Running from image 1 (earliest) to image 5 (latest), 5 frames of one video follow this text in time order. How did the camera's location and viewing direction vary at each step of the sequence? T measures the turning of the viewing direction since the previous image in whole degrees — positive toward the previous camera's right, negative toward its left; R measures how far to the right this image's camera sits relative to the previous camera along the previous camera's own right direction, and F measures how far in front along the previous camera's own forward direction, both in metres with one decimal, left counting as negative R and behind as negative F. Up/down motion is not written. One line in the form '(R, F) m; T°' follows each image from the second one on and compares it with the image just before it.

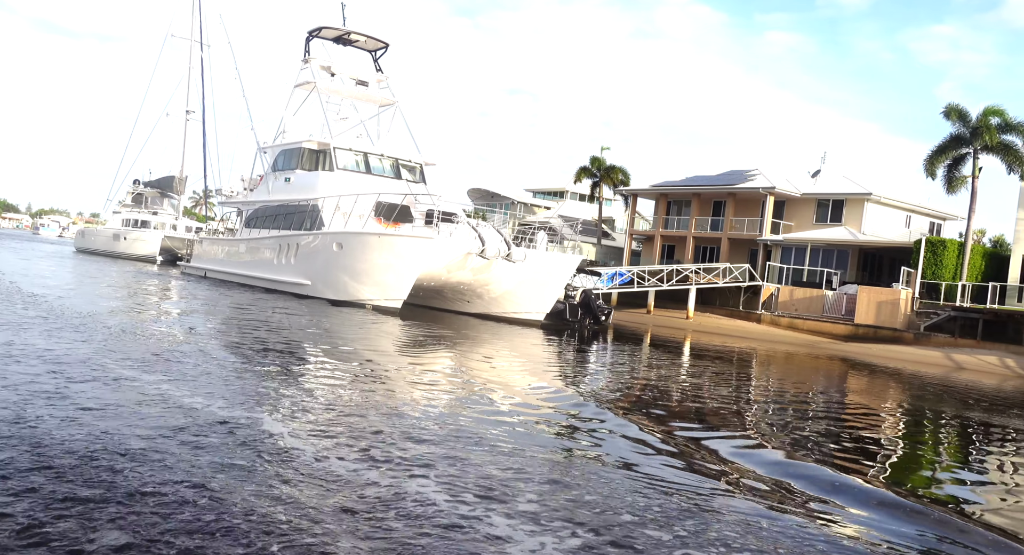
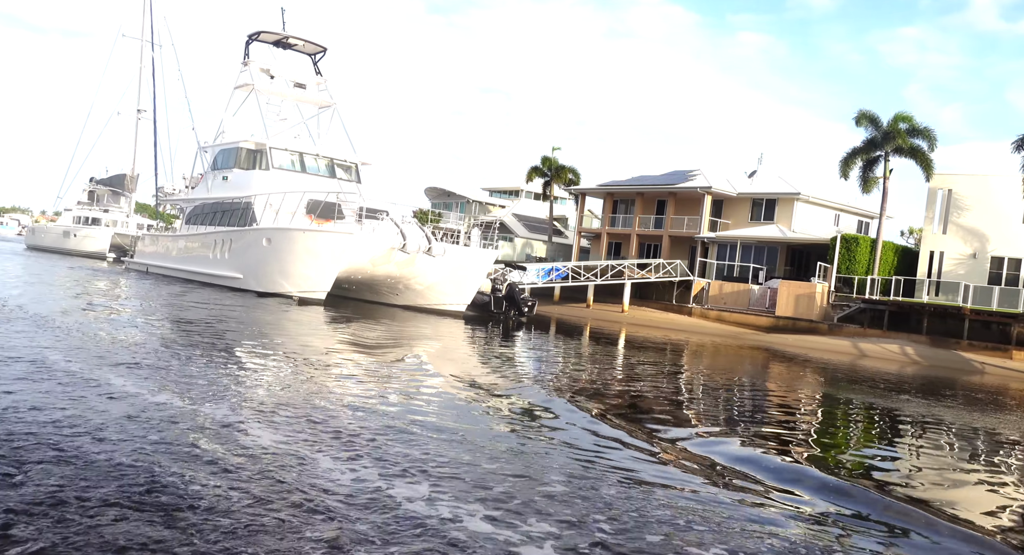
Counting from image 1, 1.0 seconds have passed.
(+0.9, -1.0) m; +2°
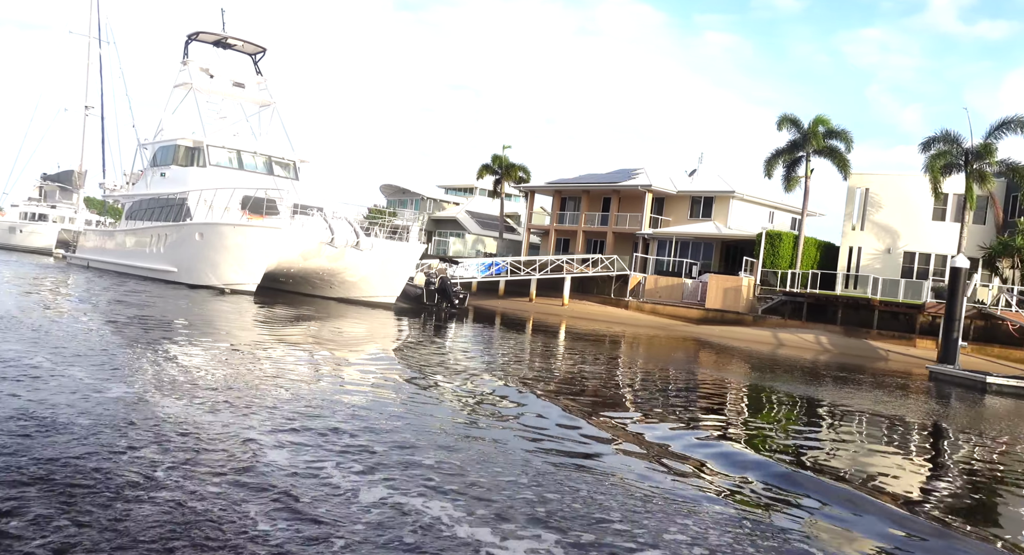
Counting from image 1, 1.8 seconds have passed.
(+0.8, -0.8) m; +2°
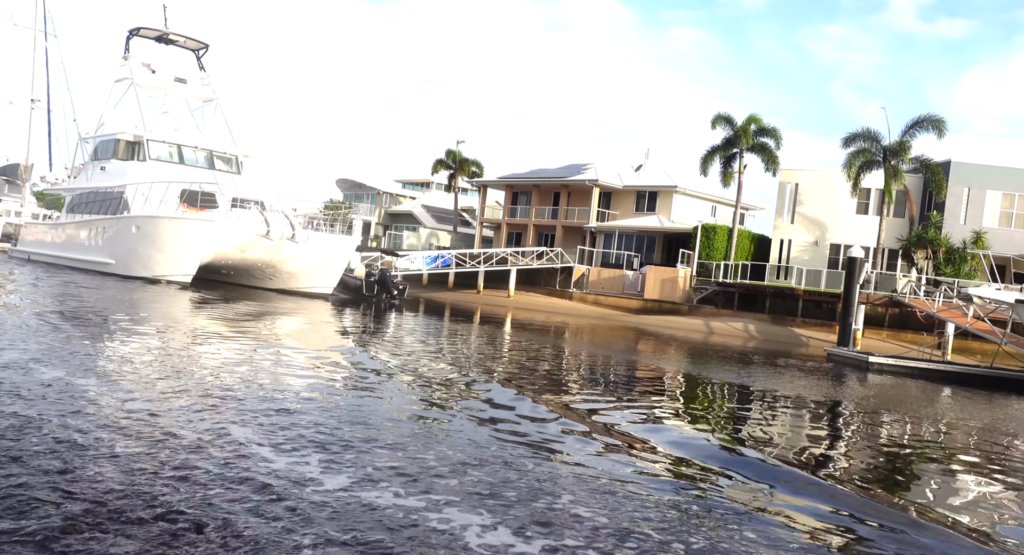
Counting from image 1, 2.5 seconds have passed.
(+0.7, -0.6) m; +2°
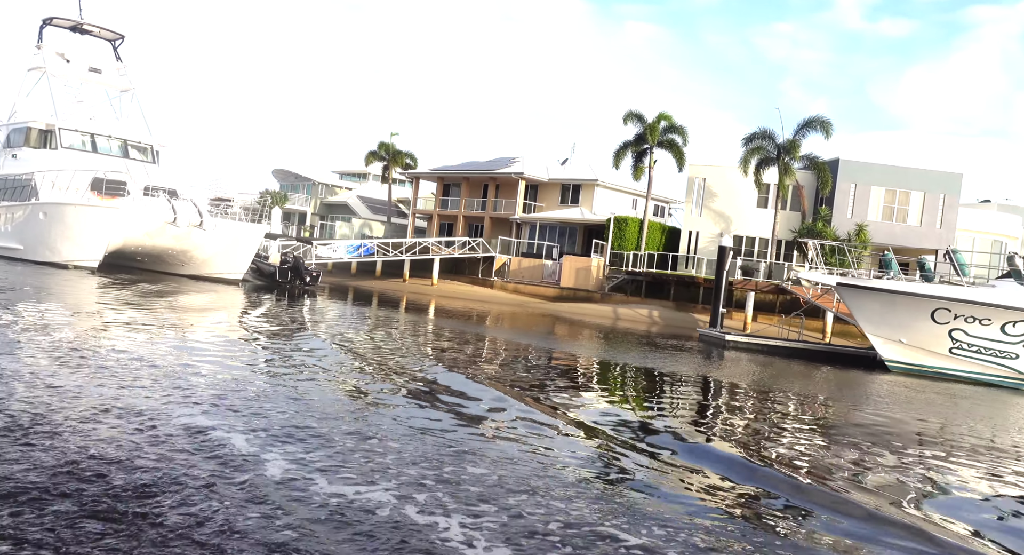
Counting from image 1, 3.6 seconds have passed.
(+1.0, -0.9) m; +3°
